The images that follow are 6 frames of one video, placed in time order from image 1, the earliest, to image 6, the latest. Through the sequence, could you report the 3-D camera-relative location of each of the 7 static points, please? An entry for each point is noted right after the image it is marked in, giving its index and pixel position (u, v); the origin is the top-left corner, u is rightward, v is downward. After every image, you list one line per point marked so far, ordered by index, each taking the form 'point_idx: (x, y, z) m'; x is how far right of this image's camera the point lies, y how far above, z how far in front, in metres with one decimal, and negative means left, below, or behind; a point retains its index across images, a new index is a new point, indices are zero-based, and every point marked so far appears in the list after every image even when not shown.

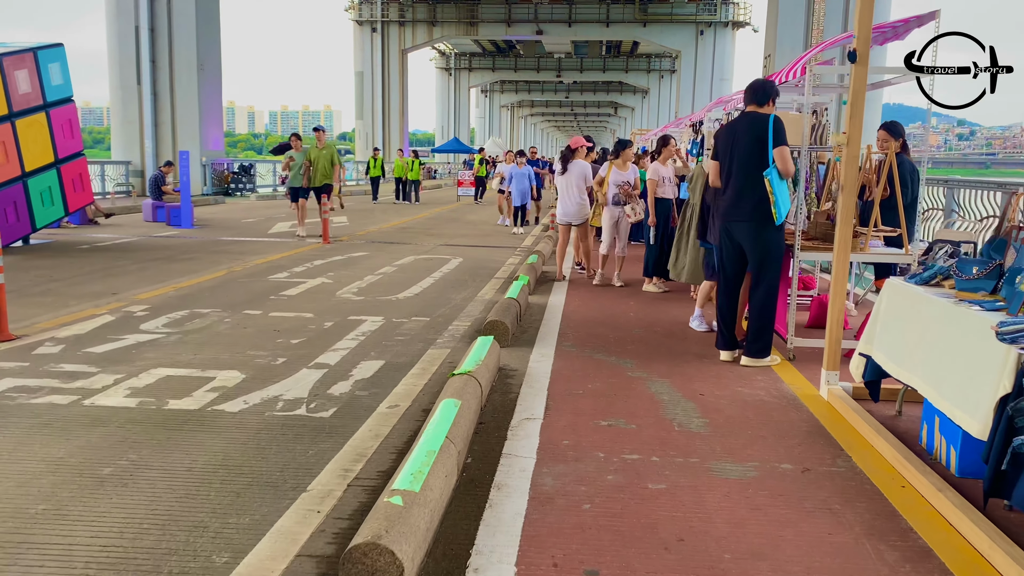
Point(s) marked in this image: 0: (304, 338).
0: (-1.7, -0.4, +6.6) m
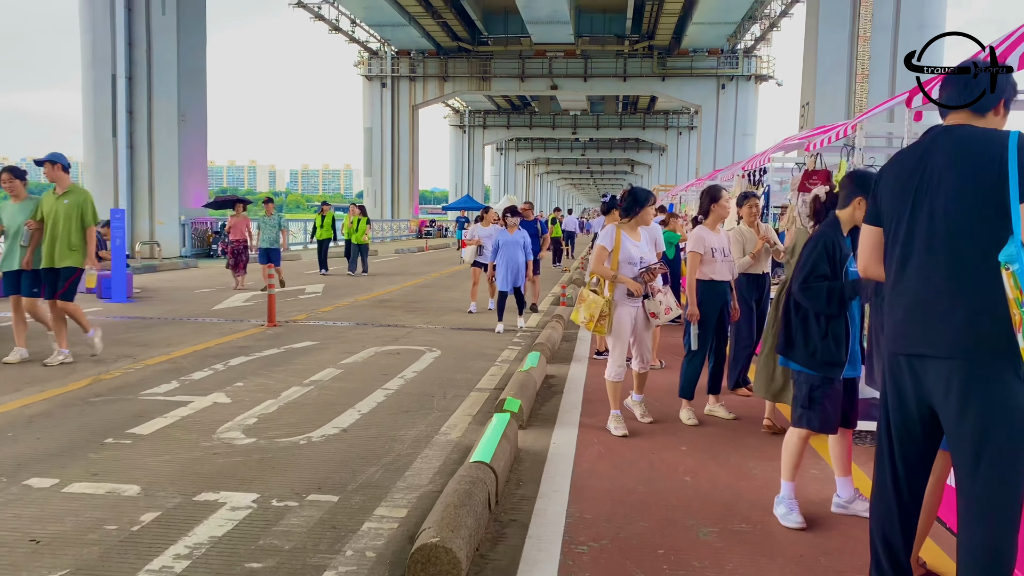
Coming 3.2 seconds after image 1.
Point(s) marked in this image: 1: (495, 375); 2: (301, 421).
0: (-1.8, -1.2, +3.4) m
1: (-0.2, -0.8, +7.8) m
2: (-1.5, -1.0, +5.9) m
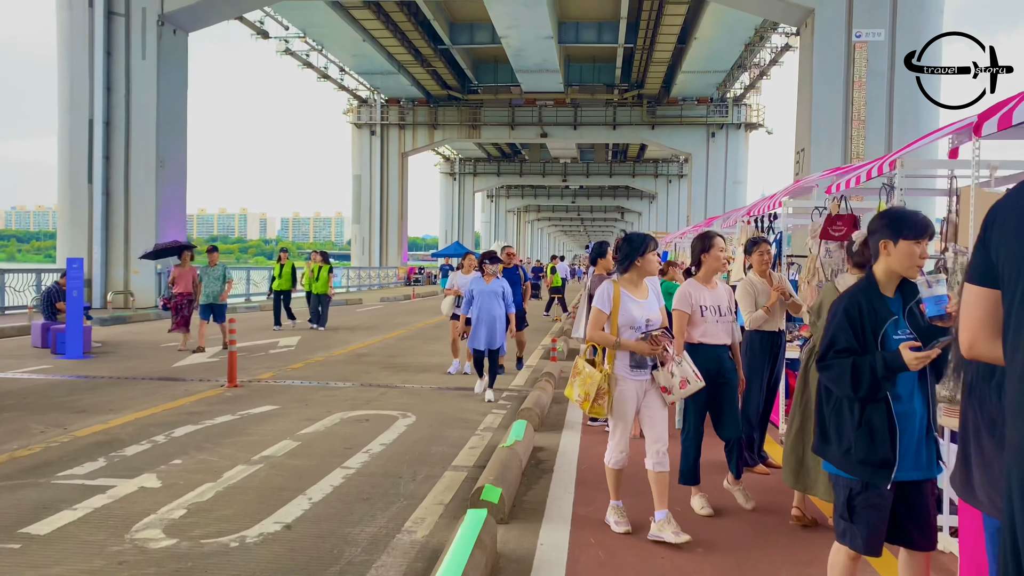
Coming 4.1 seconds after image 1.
0: (-1.9, -1.4, +2.4) m
1: (-0.3, -1.3, +6.8) m
2: (-1.6, -1.3, +4.9) m
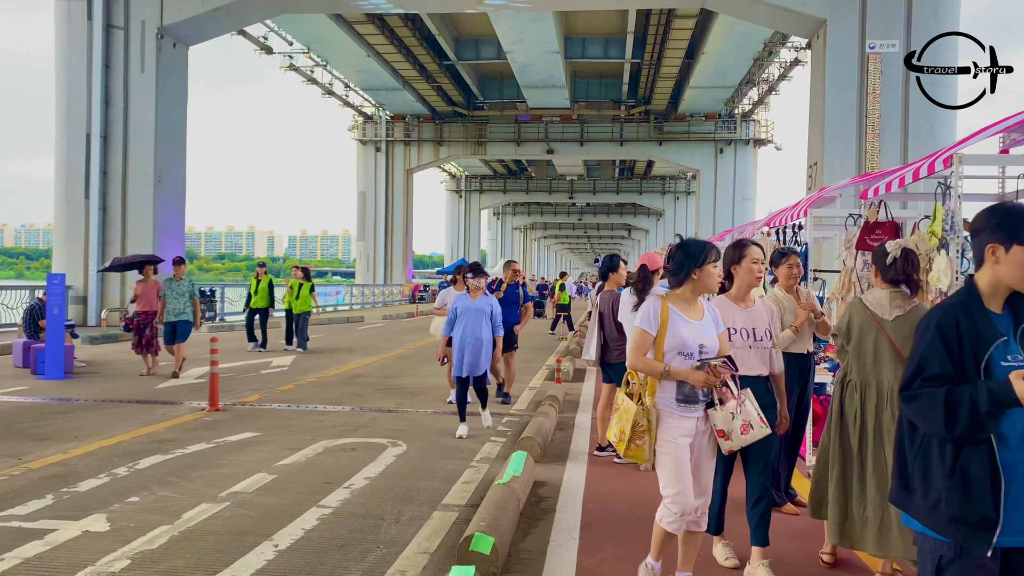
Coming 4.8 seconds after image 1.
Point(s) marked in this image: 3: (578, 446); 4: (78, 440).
0: (-2.0, -1.4, +1.8) m
1: (-0.3, -1.5, +6.1) m
2: (-1.7, -1.4, +4.2) m
3: (+0.6, -1.5, +7.7) m
4: (-3.9, -1.4, +7.4) m
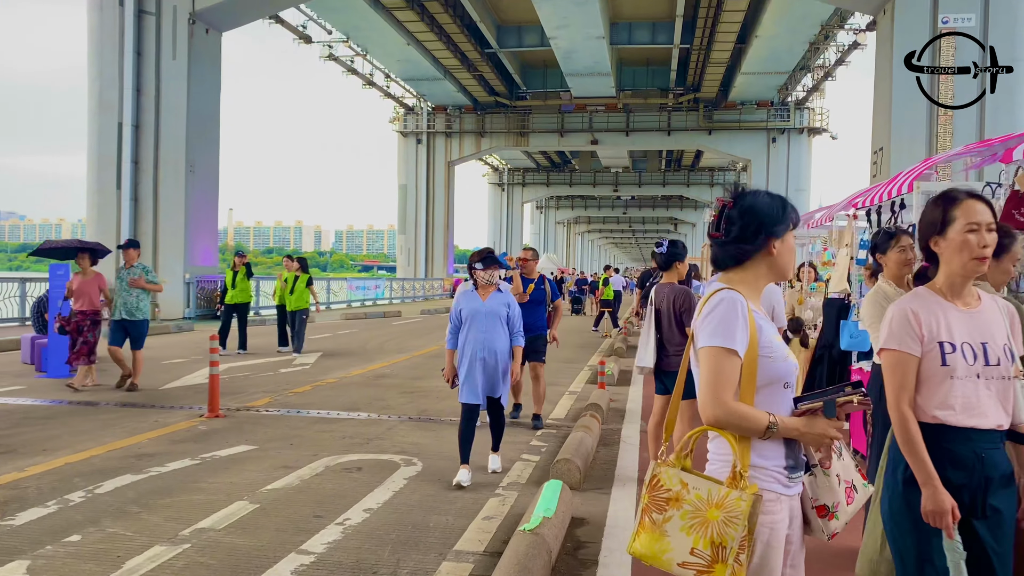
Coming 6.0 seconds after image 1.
0: (-2.0, -1.4, +0.7) m
1: (-0.1, -1.4, +5.0) m
2: (-1.6, -1.4, +3.1) m
3: (+0.9, -1.4, +6.5) m
4: (-3.6, -1.3, +6.4) m
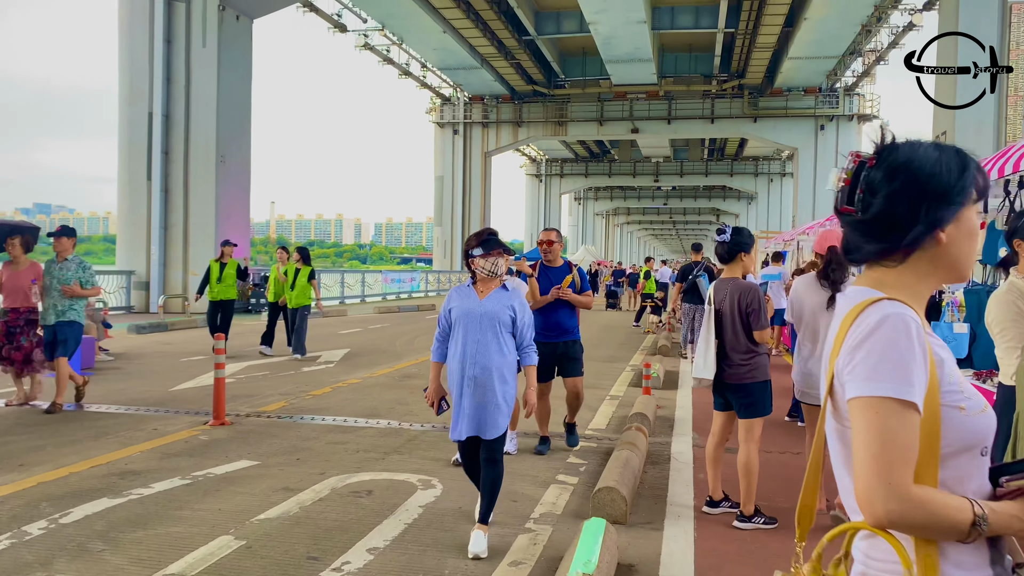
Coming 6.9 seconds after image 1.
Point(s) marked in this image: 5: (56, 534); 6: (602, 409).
0: (-2.1, -1.4, -0.1) m
1: (0.0, -1.4, +4.1) m
2: (-1.5, -1.4, +2.3) m
3: (+1.1, -1.4, +5.6) m
4: (-3.4, -1.2, +5.7) m
5: (-2.4, -1.3, +4.4) m
6: (+0.9, -1.3, +8.6) m
